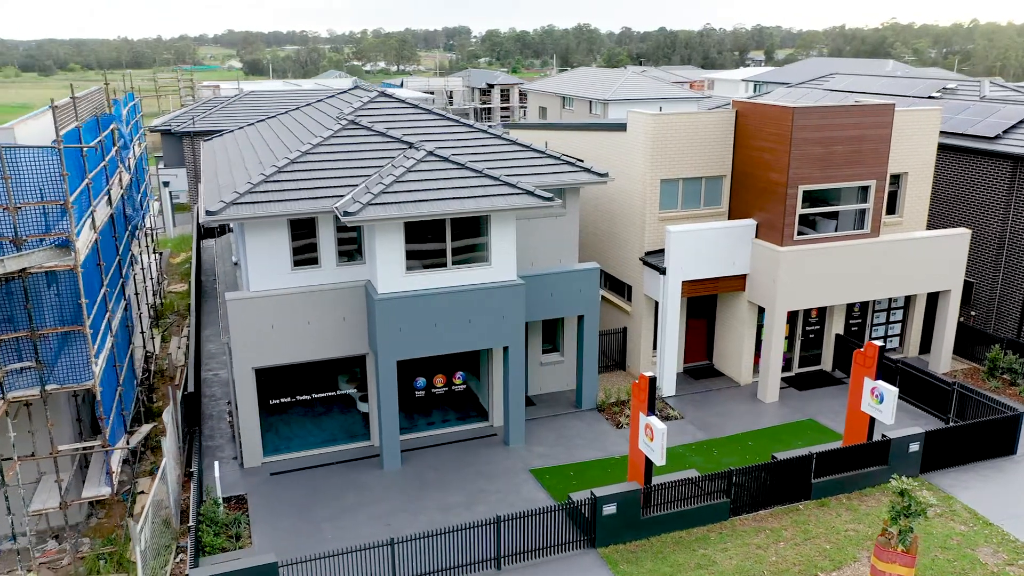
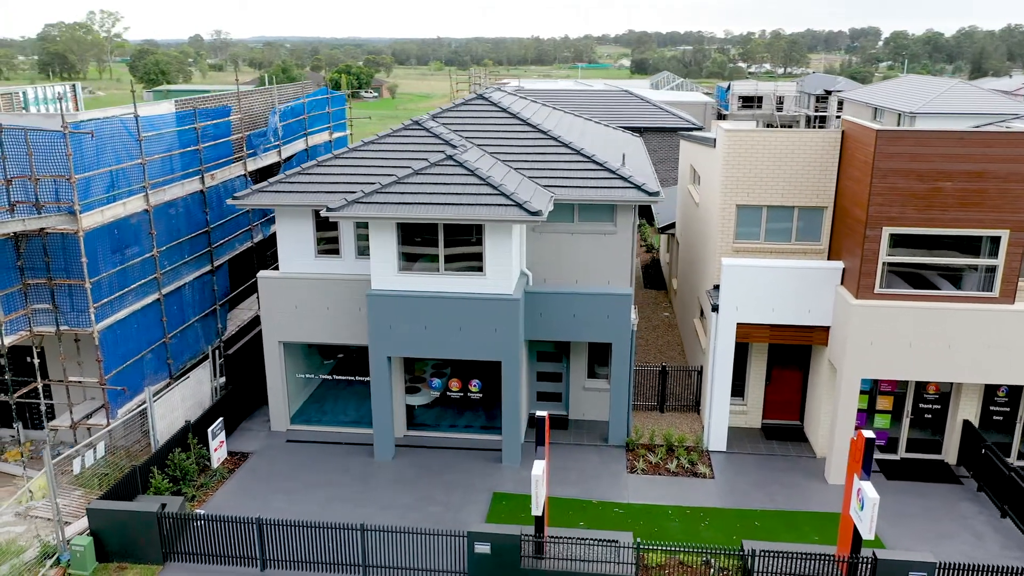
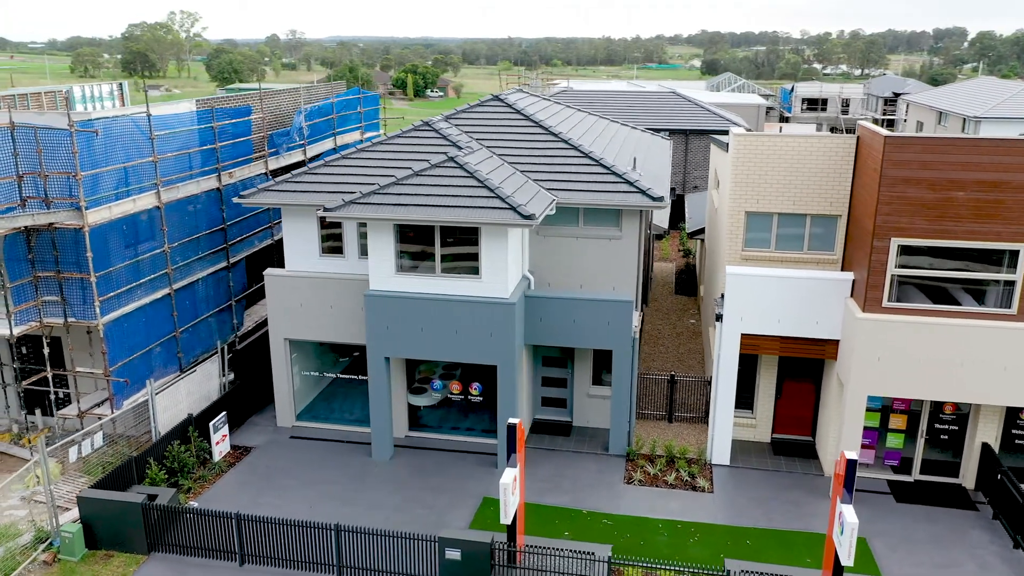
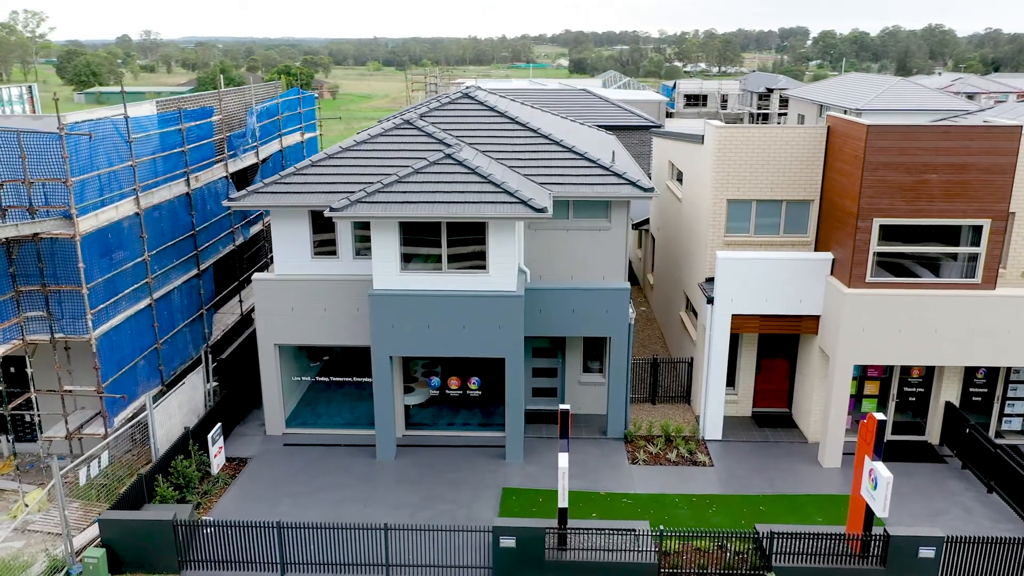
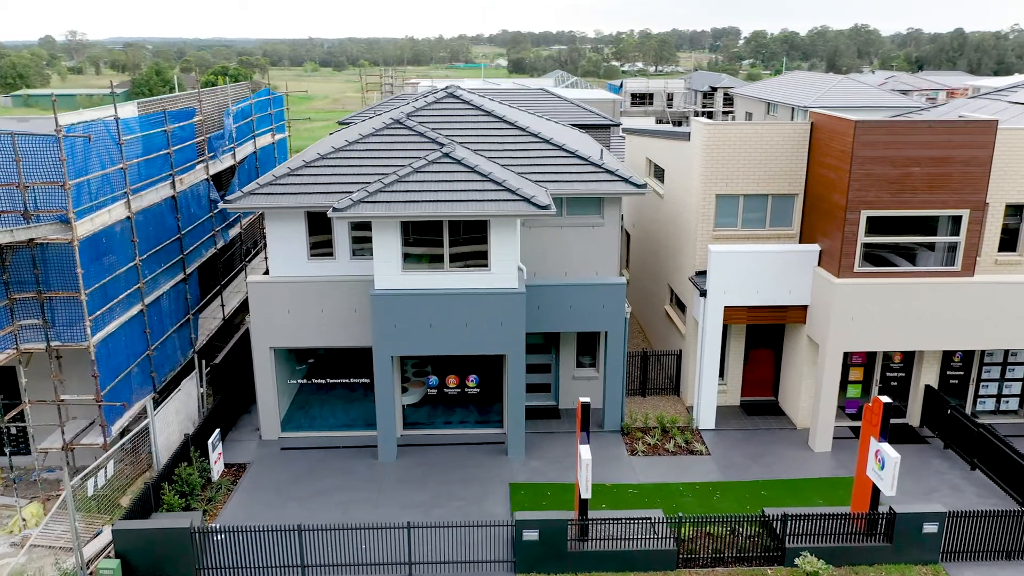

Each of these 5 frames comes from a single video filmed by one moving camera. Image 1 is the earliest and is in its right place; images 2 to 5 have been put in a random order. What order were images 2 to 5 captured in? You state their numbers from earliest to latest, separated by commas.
5, 4, 2, 3
